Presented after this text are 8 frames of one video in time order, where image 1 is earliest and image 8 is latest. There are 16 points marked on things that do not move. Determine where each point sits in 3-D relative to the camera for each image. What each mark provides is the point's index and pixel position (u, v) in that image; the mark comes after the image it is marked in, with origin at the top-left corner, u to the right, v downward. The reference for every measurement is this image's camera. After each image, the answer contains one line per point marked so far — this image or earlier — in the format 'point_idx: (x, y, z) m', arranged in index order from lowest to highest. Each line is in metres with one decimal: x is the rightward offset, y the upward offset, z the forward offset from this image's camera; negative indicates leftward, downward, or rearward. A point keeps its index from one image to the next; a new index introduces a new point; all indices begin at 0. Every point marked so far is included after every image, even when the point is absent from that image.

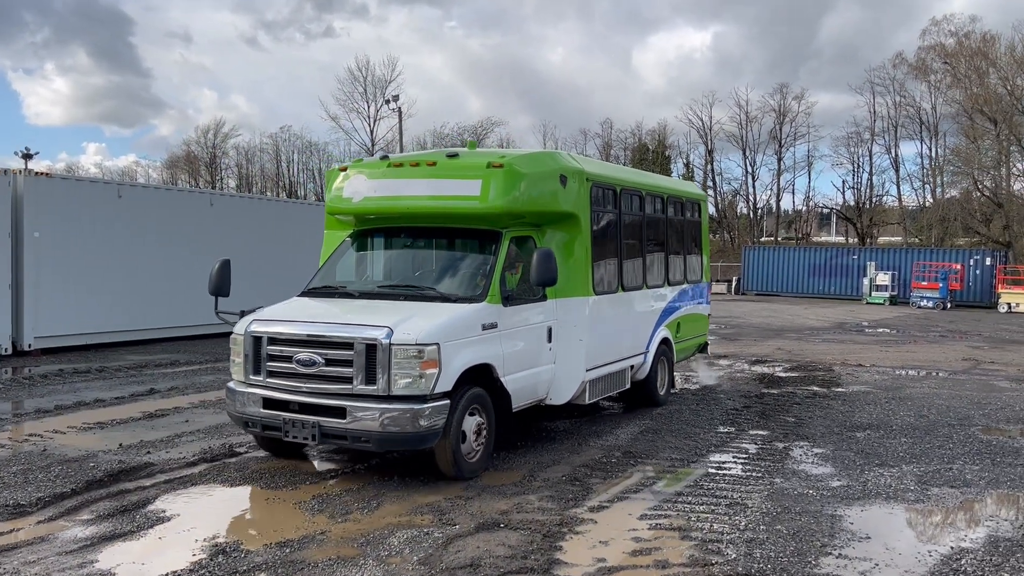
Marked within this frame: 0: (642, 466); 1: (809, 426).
0: (+1.8, -2.4, +6.3) m
1: (+4.7, -2.1, +7.3) m
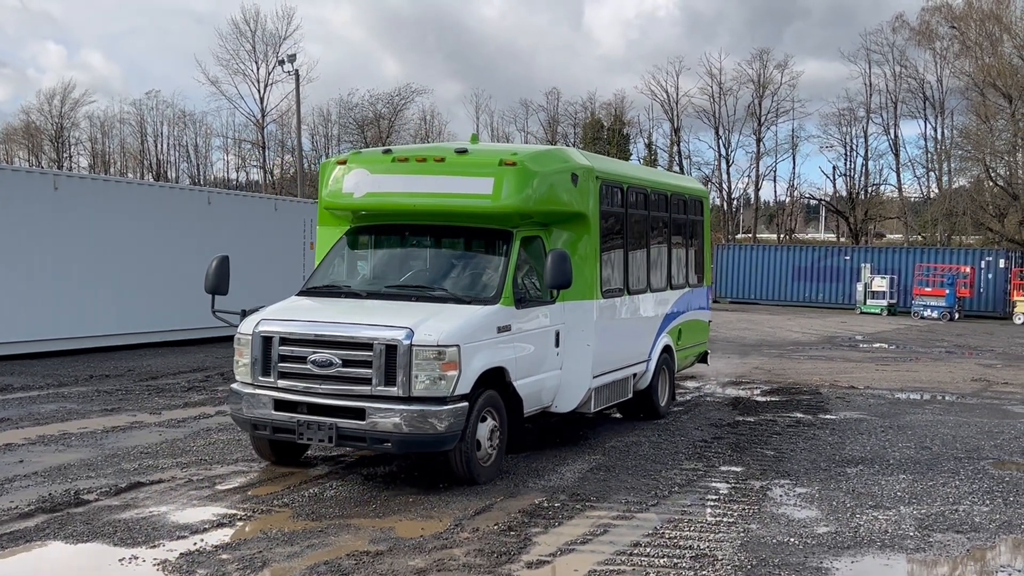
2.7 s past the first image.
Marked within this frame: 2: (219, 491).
0: (+1.0, -2.4, +5.3) m
1: (+3.8, -2.2, +6.4) m
2: (-3.4, -2.4, +5.5) m
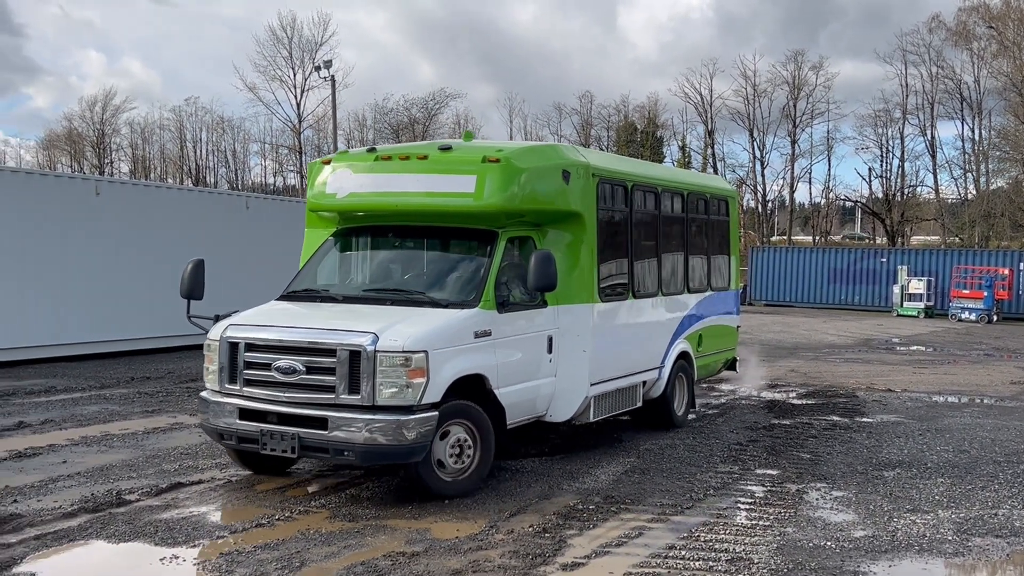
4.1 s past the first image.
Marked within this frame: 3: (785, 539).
0: (+1.4, -2.5, +5.3) m
1: (+4.2, -2.2, +6.3) m
2: (-3.0, -2.4, +5.5) m
3: (+2.8, -2.5, +4.8) m
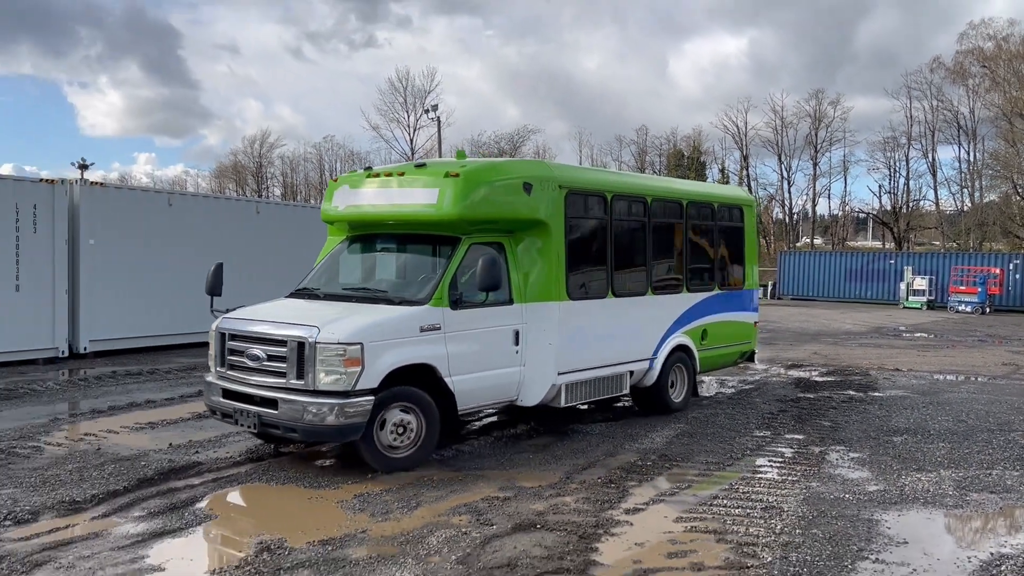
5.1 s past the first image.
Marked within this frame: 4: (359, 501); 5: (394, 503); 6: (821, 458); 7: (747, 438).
0: (+2.3, -2.4, +6.4) m
1: (+5.2, -2.2, +7.3) m
2: (-2.1, -2.4, +6.8) m
3: (+3.6, -2.5, +5.8) m
4: (-1.8, -2.7, +6.0) m
5: (-1.4, -2.7, +5.9) m
6: (+4.2, -2.3, +6.5) m
7: (+3.6, -2.3, +7.2) m
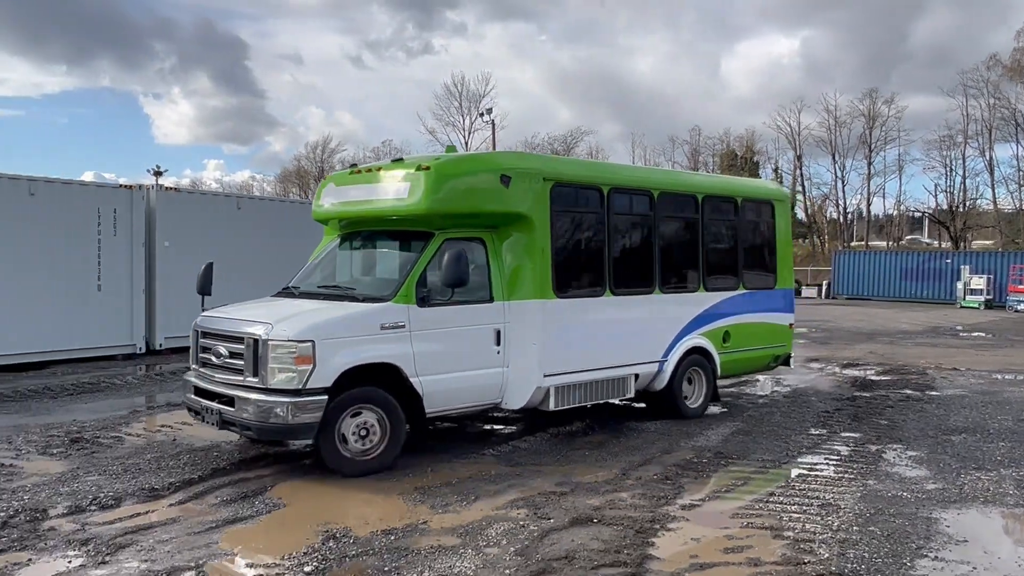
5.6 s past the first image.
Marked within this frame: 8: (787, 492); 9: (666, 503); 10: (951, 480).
0: (+3.0, -2.4, +6.4) m
1: (+5.9, -2.2, +7.3) m
2: (-1.4, -2.4, +6.9) m
3: (+4.3, -2.5, +5.8) m
4: (-1.1, -2.7, +6.1) m
5: (-0.7, -2.7, +6.0) m
6: (+5.0, -2.3, +6.5) m
7: (+4.4, -2.2, +7.2) m
8: (+3.4, -2.5, +5.8) m
9: (+1.9, -2.6, +5.8) m
10: (+5.4, -2.4, +5.9) m
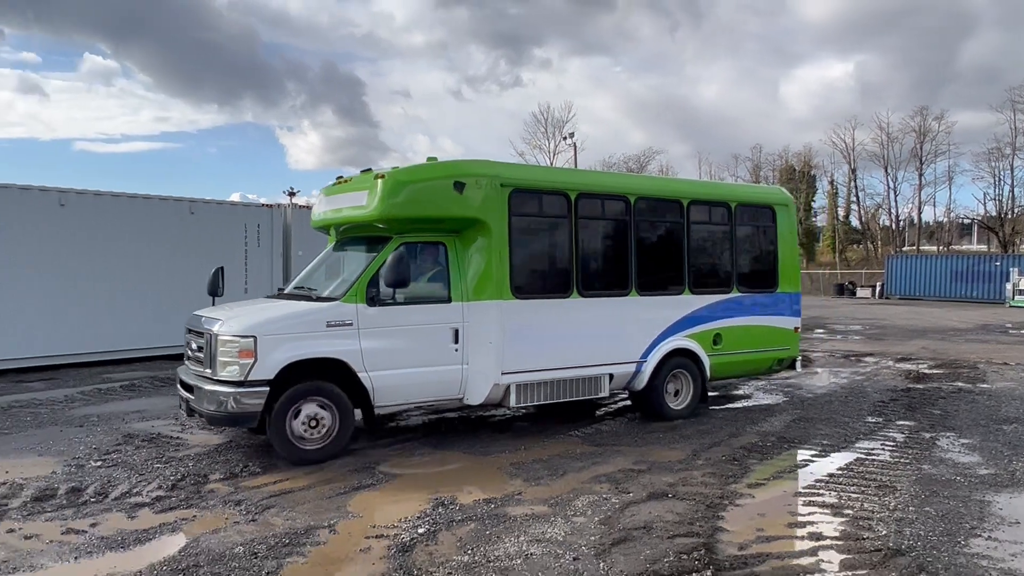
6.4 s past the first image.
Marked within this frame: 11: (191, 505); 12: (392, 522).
0: (+4.1, -2.5, +7.0) m
1: (+7.1, -2.2, +7.7) m
2: (-0.2, -2.4, +7.8) m
3: (+5.5, -2.5, +6.3) m
4: (0.0, -2.7, +6.9) m
5: (+0.5, -2.7, +6.8) m
6: (+6.1, -2.3, +7.0) m
7: (+5.6, -2.3, +7.7) m
8: (+4.5, -2.5, +6.4) m
9: (+3.0, -2.6, +6.4) m
10: (+6.6, -2.4, +6.4) m
11: (-4.2, -2.8, +6.2) m
12: (-1.5, -3.0, +6.0) m
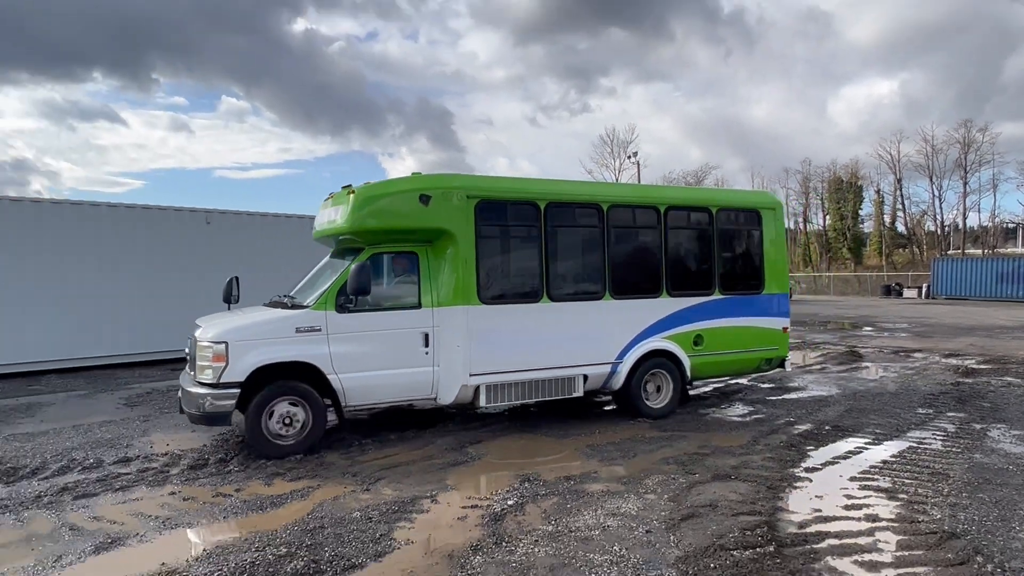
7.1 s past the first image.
0: (+5.3, -2.5, +7.6) m
1: (+8.3, -2.2, +8.0) m
2: (+1.0, -2.5, +8.6) m
3: (+6.6, -2.5, +6.8) m
4: (+1.2, -2.7, +7.7) m
5: (+1.6, -2.7, +7.6) m
6: (+7.3, -2.3, +7.4) m
7: (+6.8, -2.3, +8.2) m
8: (+5.6, -2.6, +6.9) m
9: (+4.1, -2.7, +7.0) m
10: (+7.7, -2.4, +6.7) m
11: (-3.0, -2.9, +7.2) m
12: (-0.4, -3.0, +6.9) m
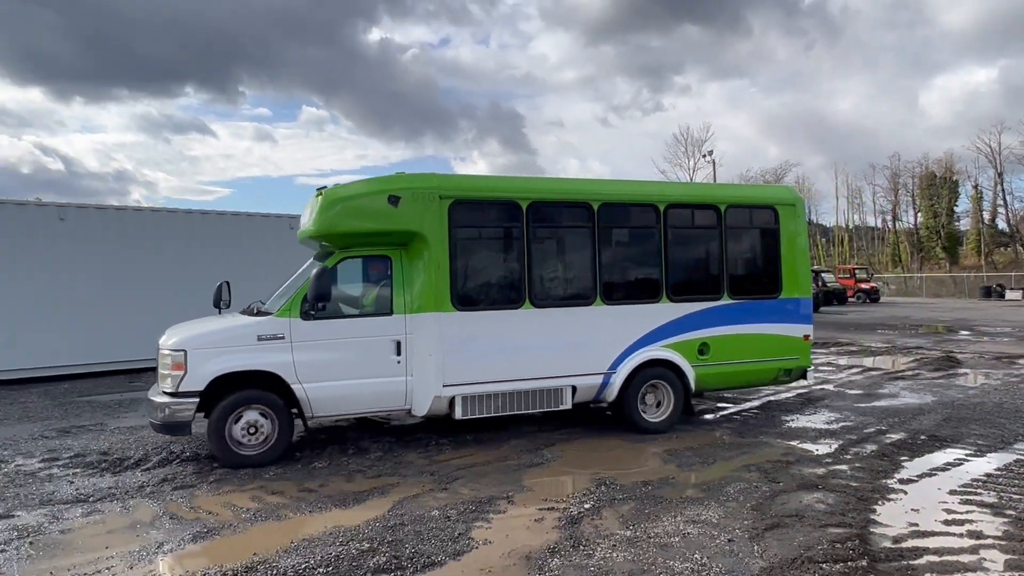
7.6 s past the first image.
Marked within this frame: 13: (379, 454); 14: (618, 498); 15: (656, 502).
0: (+6.5, -2.5, +7.2) m
1: (+9.5, -2.2, +7.4) m
2: (+2.3, -2.5, +8.5) m
3: (+7.7, -2.5, +6.3) m
4: (+2.4, -2.8, +7.6) m
5: (+2.8, -2.8, +7.4) m
6: (+8.4, -2.4, +6.8) m
7: (+8.0, -2.3, +7.6) m
8: (+6.7, -2.6, +6.5) m
9: (+5.3, -2.7, +6.7) m
10: (+8.8, -2.4, +6.2) m
11: (-1.9, -2.9, +7.5) m
12: (+0.7, -3.0, +6.9) m
13: (-2.4, -2.9, +8.2) m
14: (+1.6, -3.0, +6.8) m
15: (+2.0, -3.0, +6.6) m
